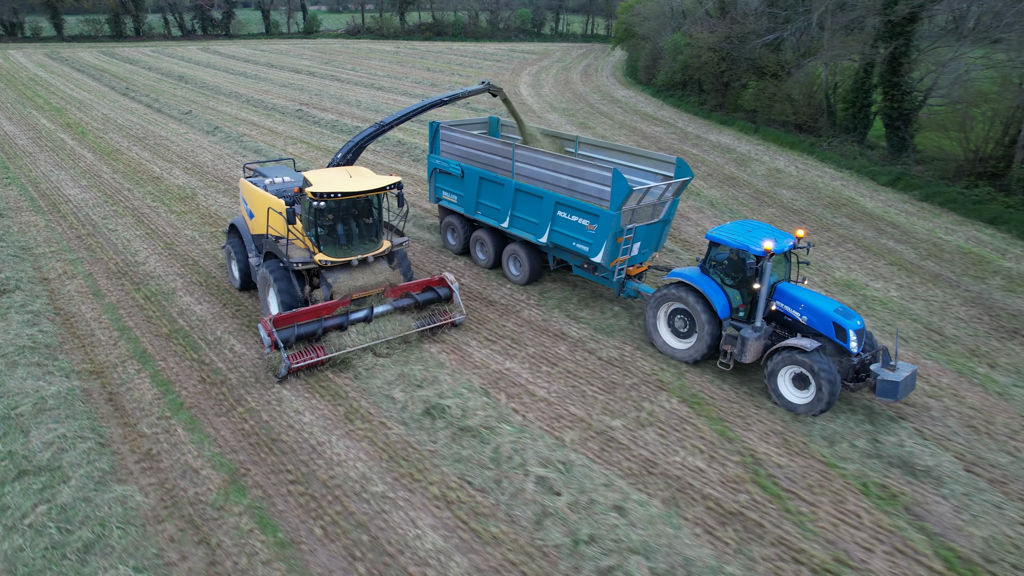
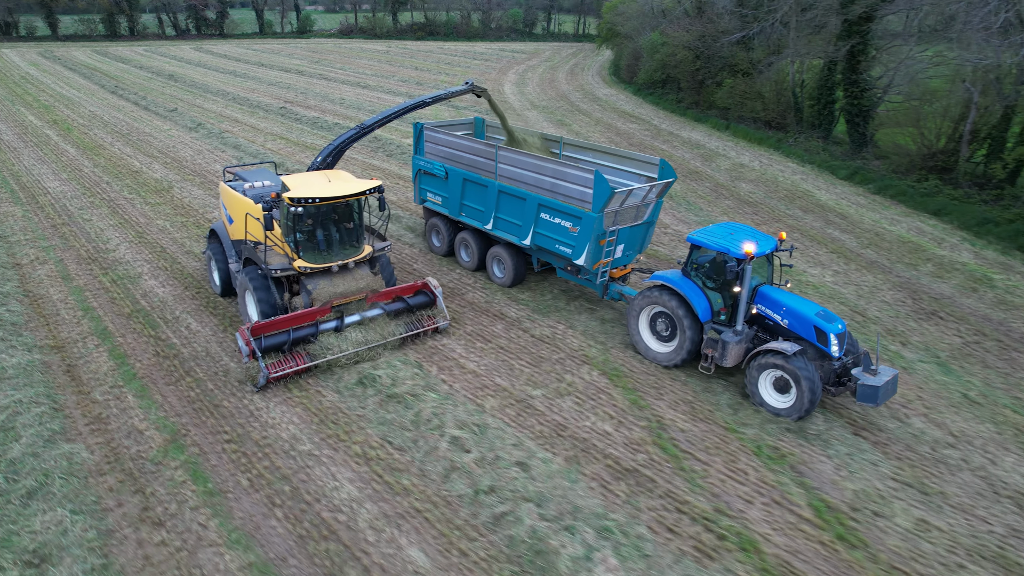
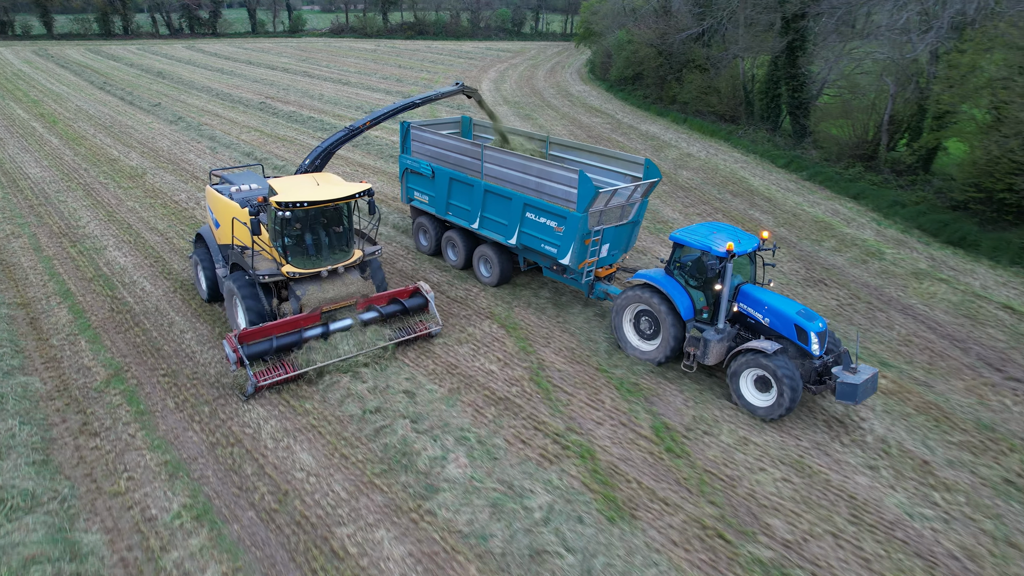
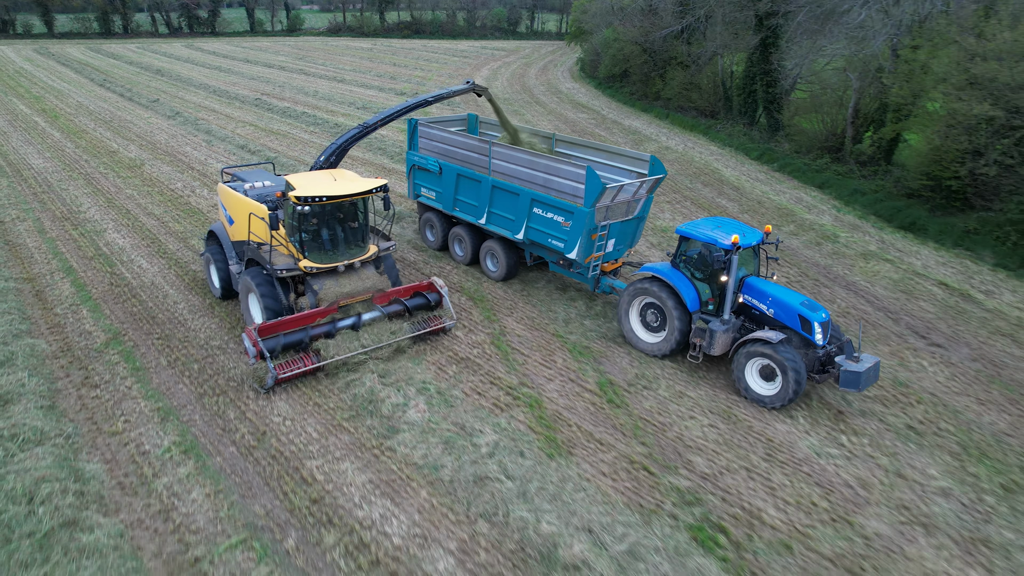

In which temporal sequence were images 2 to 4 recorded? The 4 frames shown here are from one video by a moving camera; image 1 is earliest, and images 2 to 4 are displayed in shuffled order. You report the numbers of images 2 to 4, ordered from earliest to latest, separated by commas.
2, 3, 4
